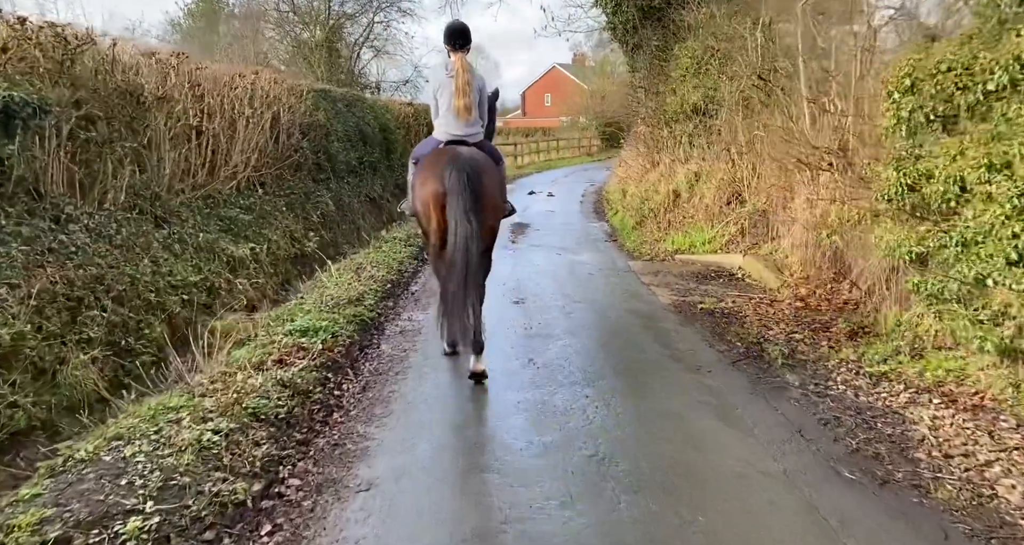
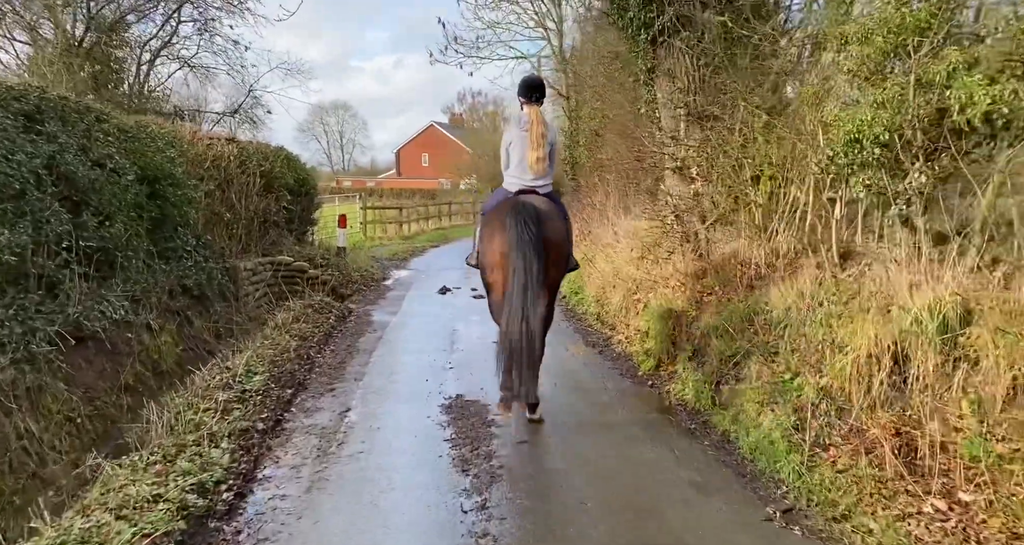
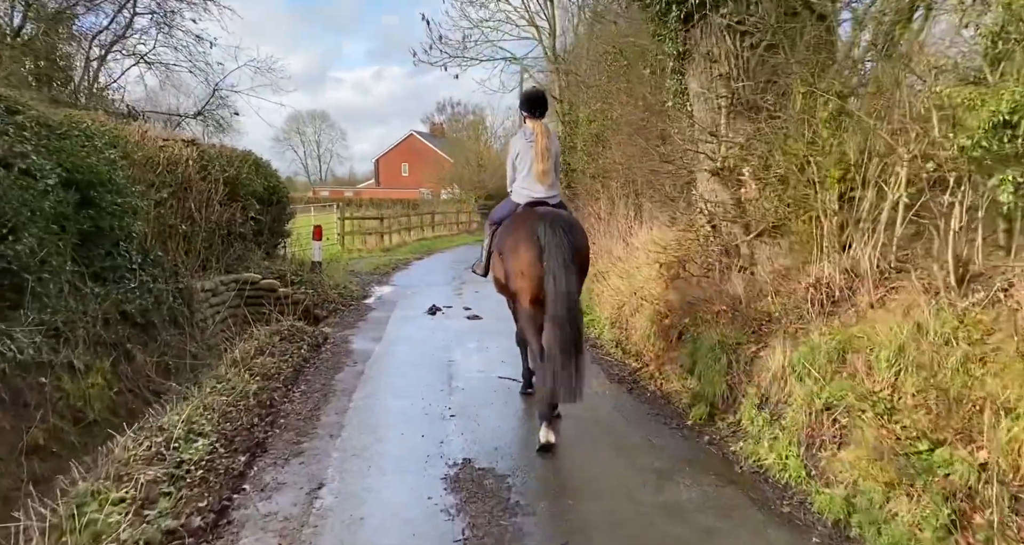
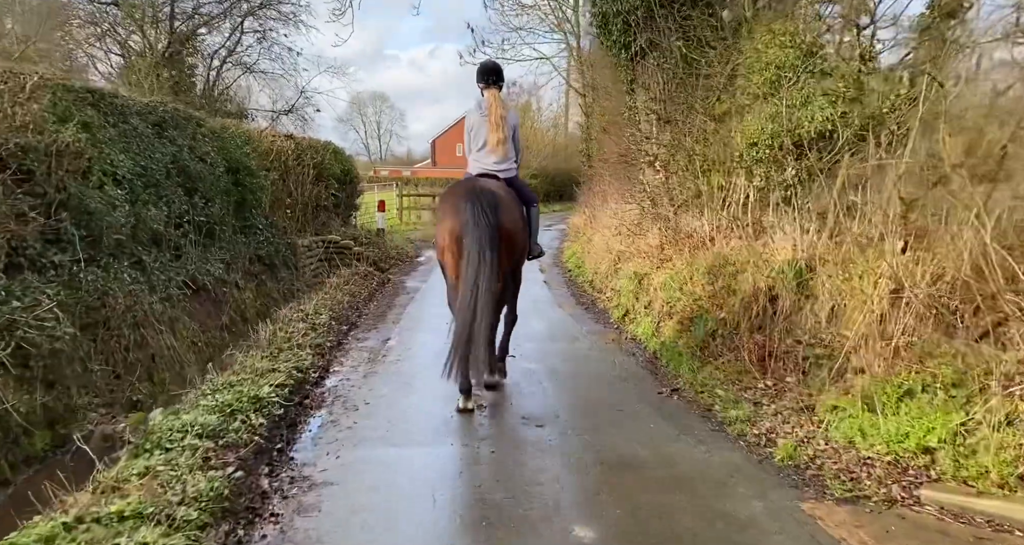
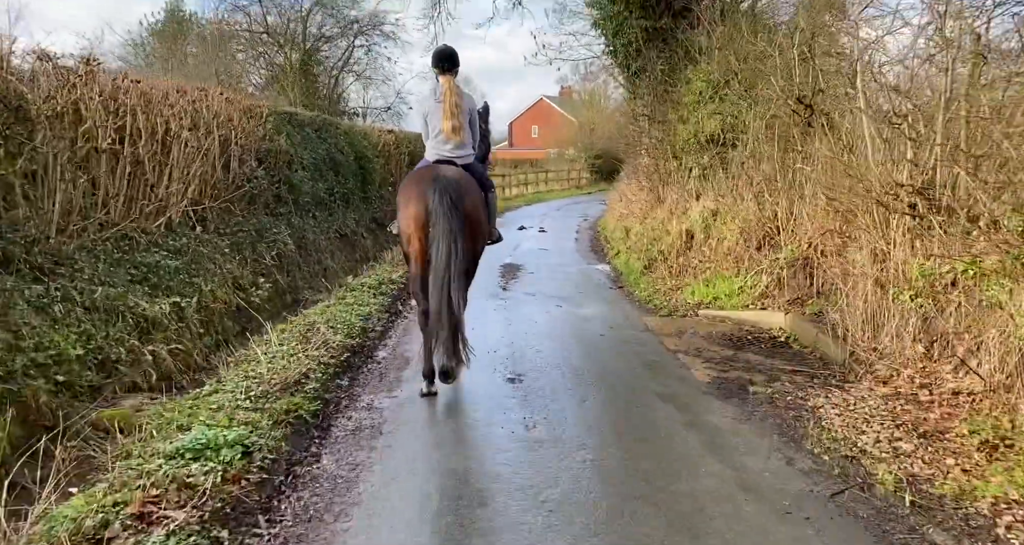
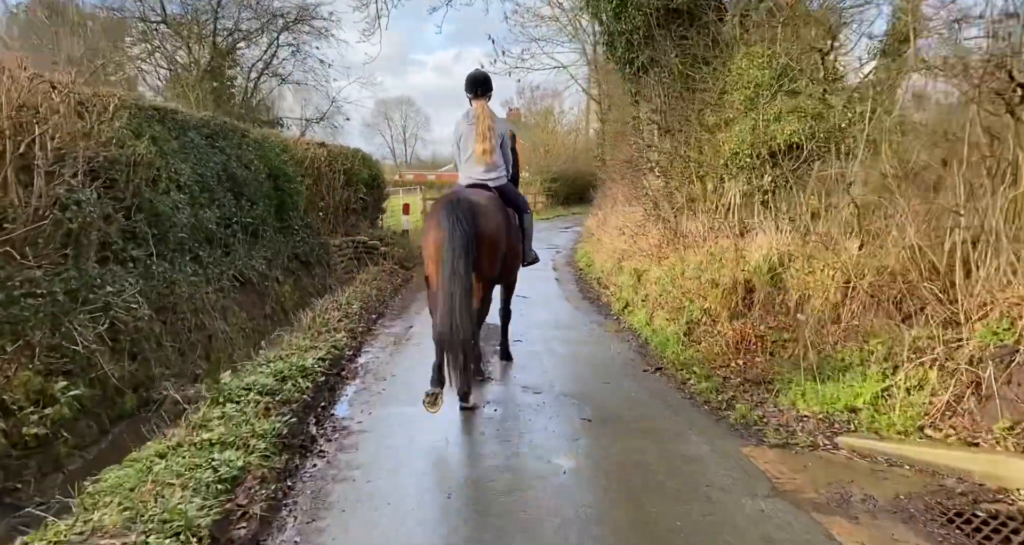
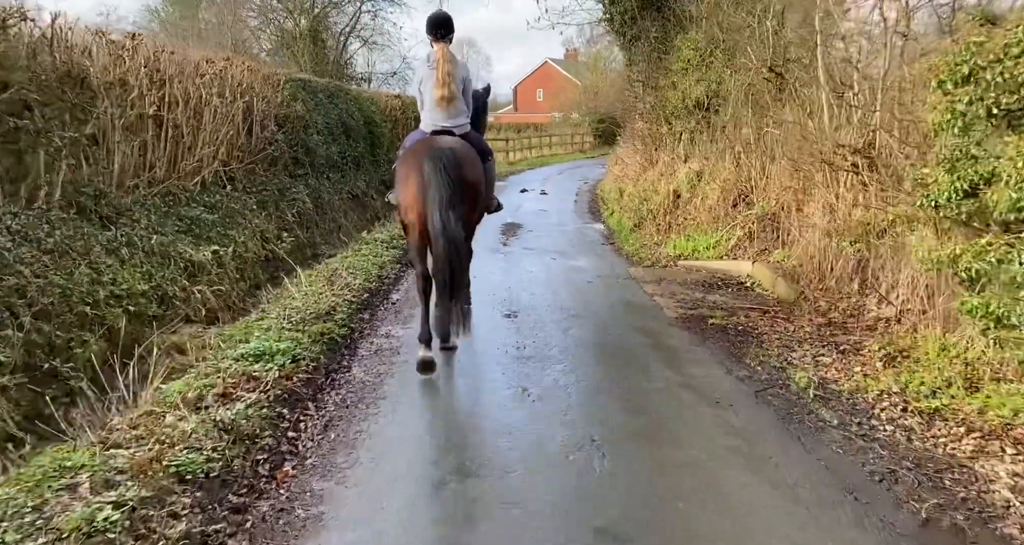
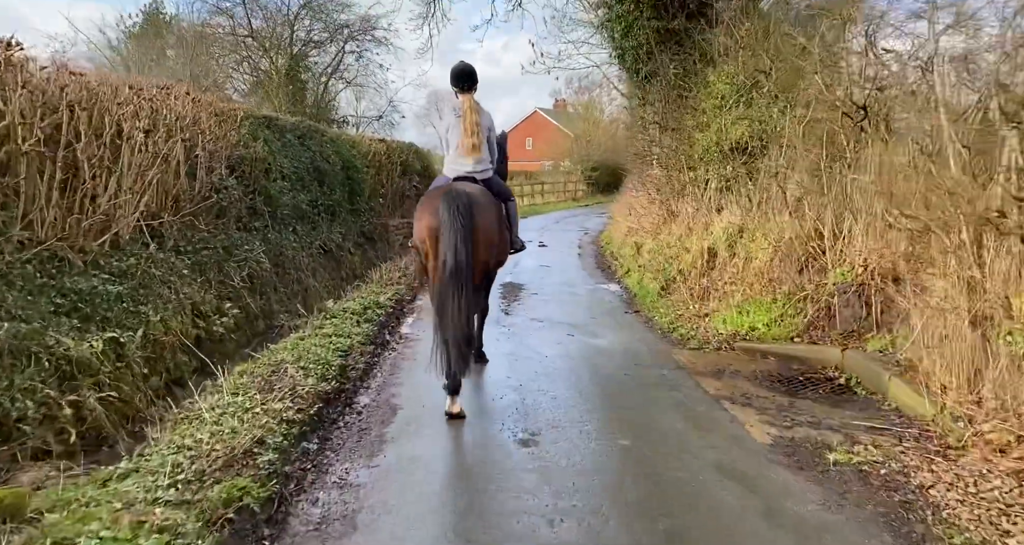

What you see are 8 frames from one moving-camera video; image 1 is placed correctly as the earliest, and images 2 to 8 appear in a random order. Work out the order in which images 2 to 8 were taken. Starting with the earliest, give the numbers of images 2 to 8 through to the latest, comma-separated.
7, 5, 8, 6, 4, 2, 3
